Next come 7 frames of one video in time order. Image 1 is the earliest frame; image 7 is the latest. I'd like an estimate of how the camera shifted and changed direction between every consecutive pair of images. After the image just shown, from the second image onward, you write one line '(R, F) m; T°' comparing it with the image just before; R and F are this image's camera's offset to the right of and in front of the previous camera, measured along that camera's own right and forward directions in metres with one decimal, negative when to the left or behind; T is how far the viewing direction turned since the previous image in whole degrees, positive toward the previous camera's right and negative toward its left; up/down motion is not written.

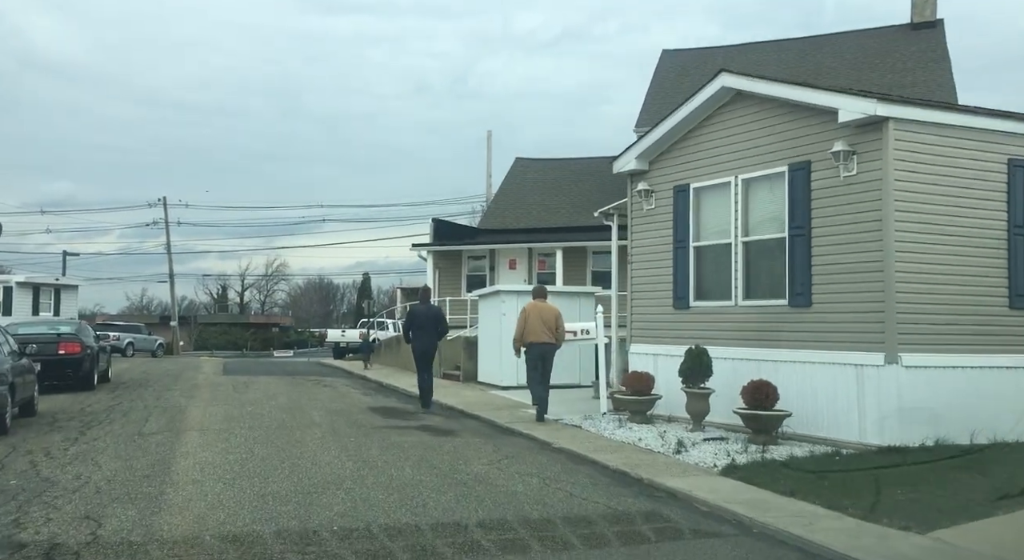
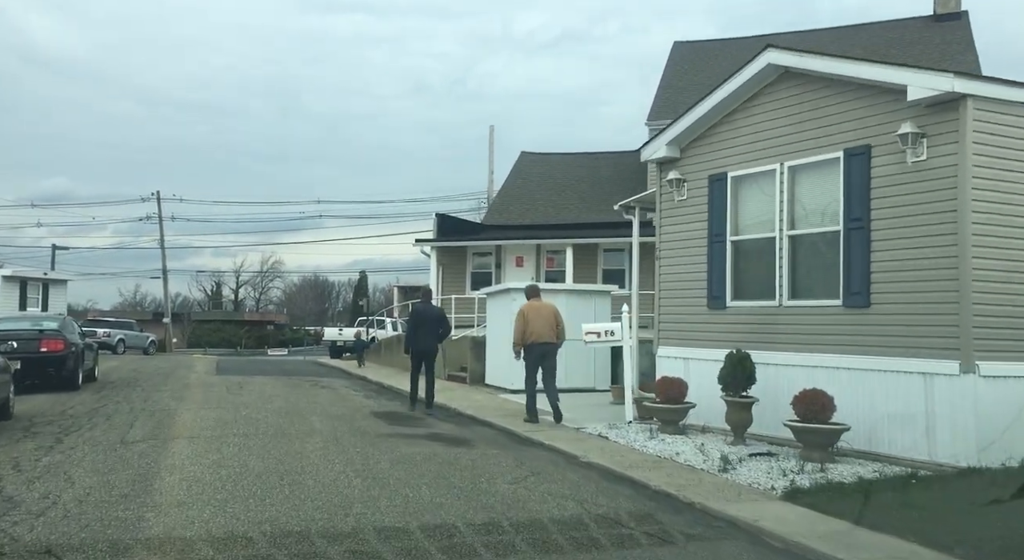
(-0.3, +1.0) m; 0°
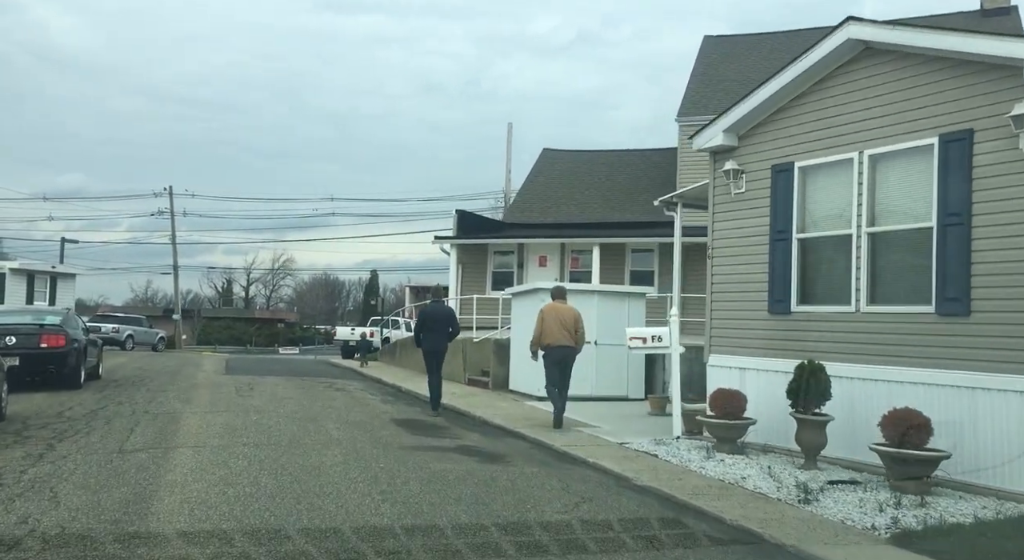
(-0.3, +1.0) m; -1°
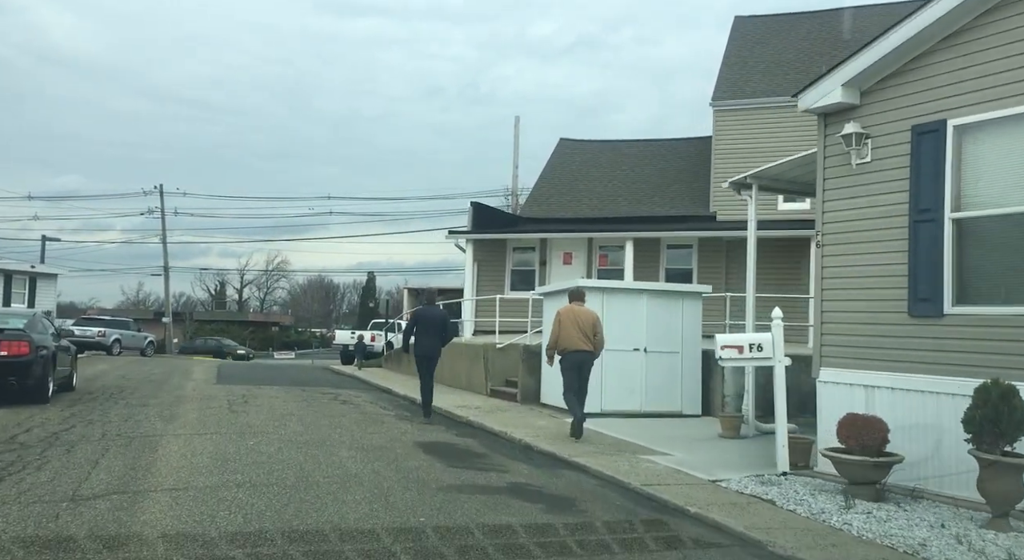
(-0.6, +2.1) m; 0°
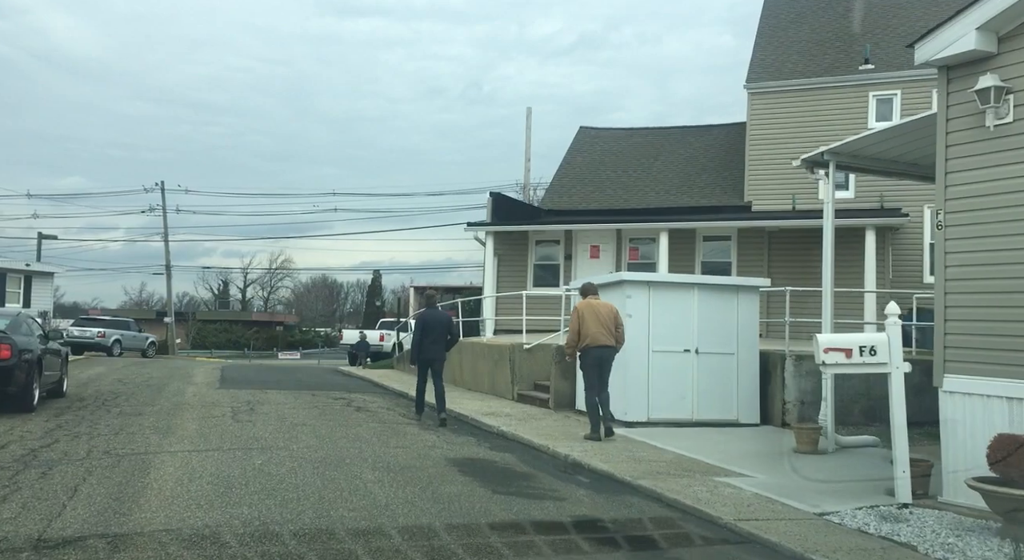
(-0.4, +1.4) m; 0°
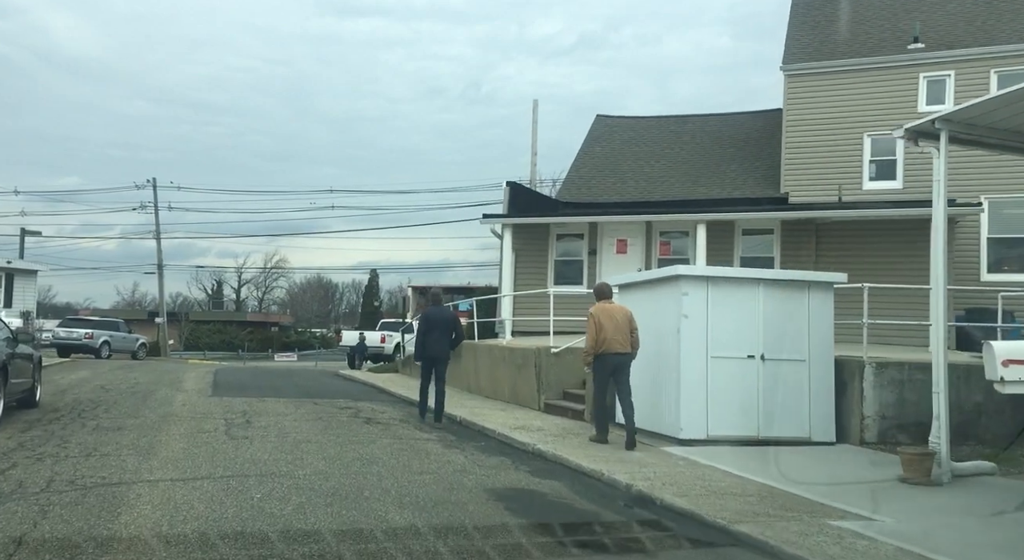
(-0.5, +1.6) m; 0°
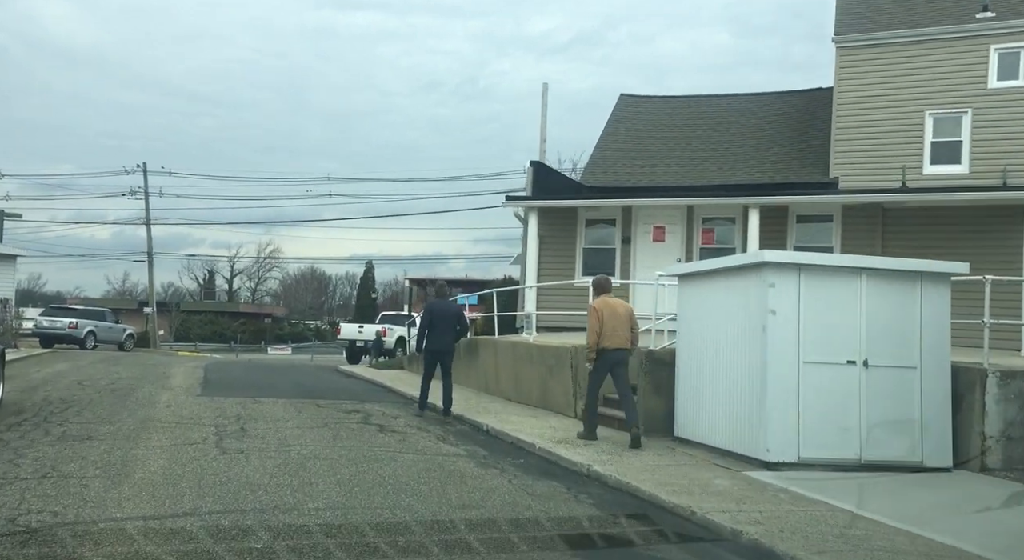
(-0.6, +1.8) m; 0°
